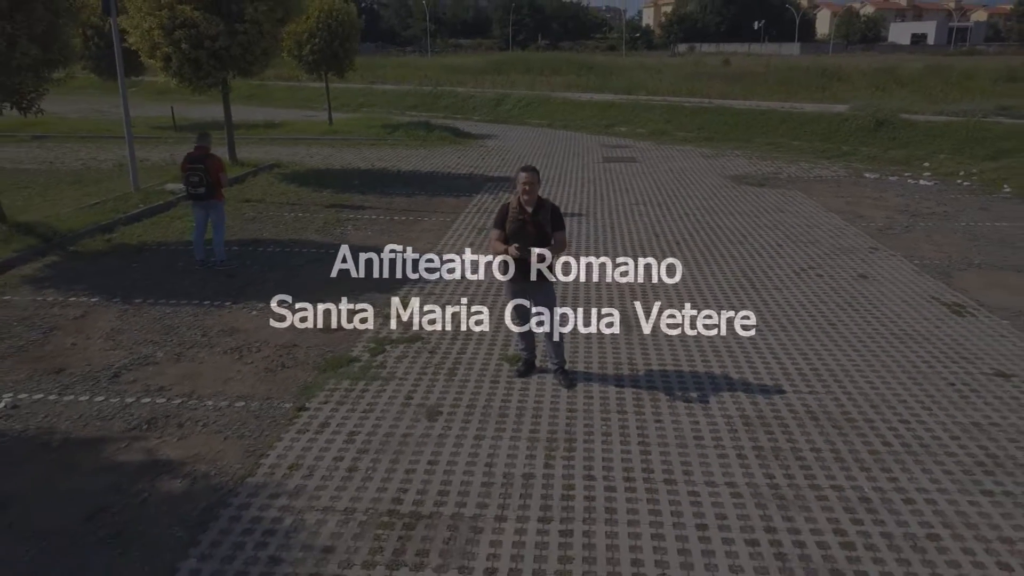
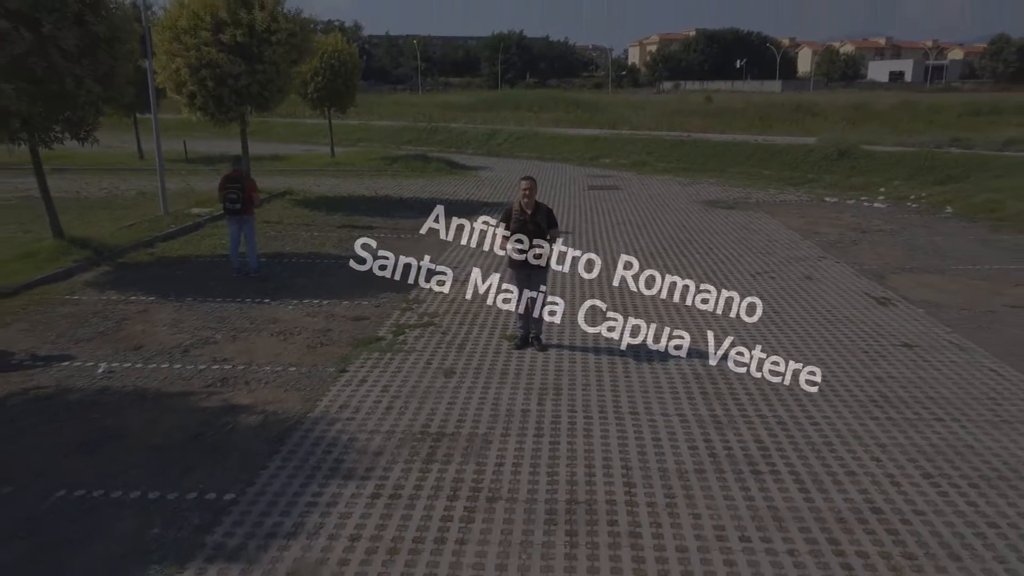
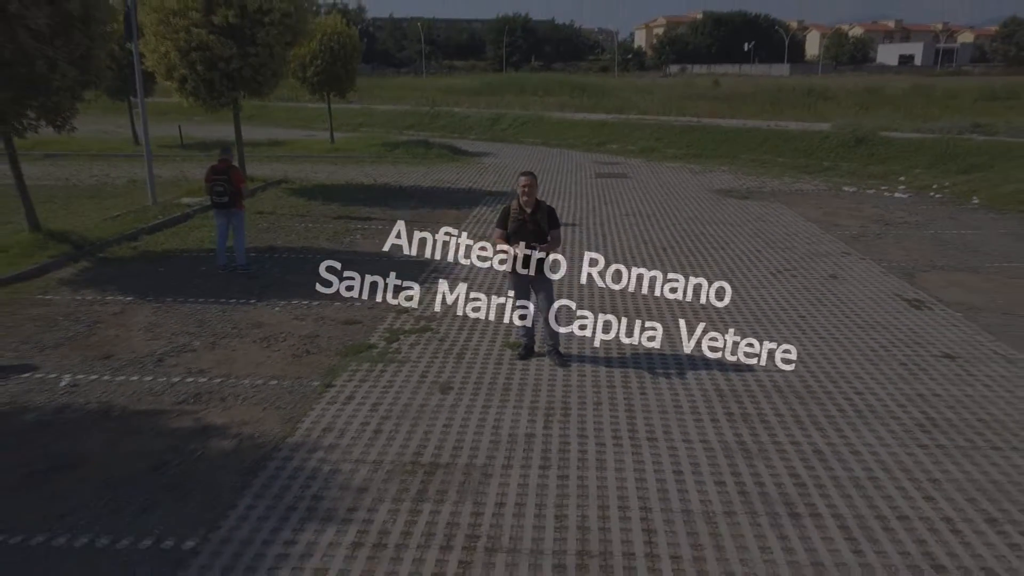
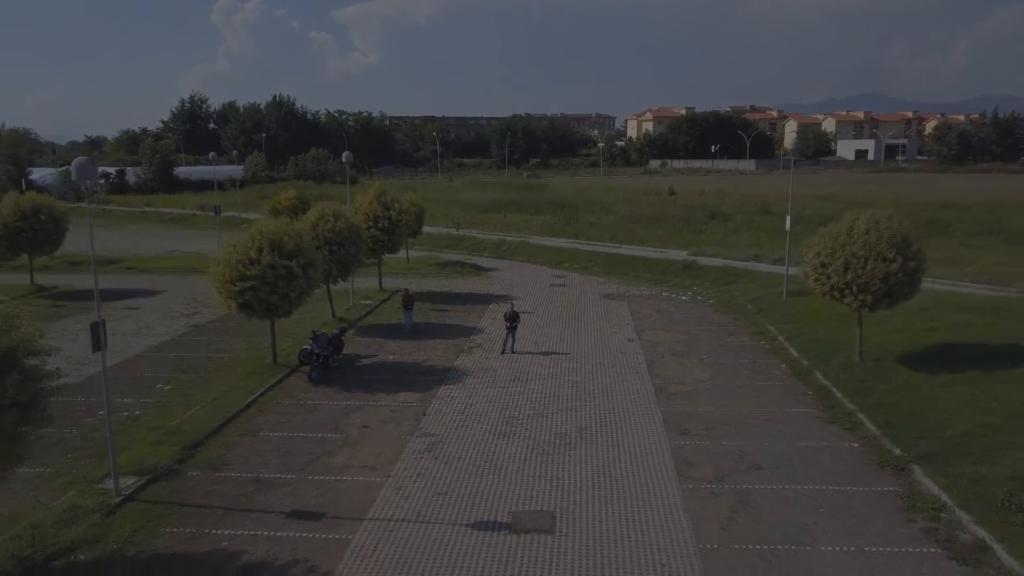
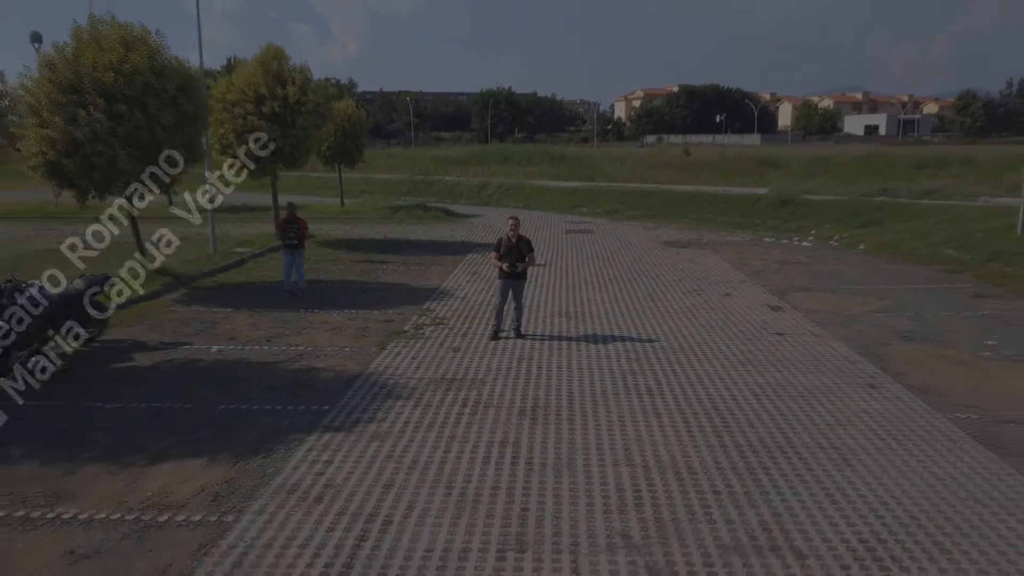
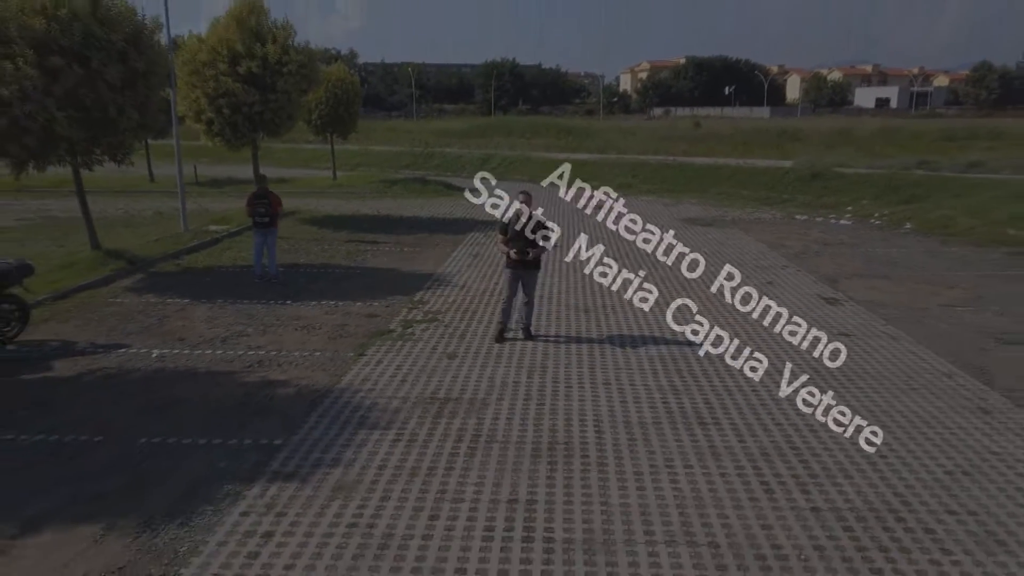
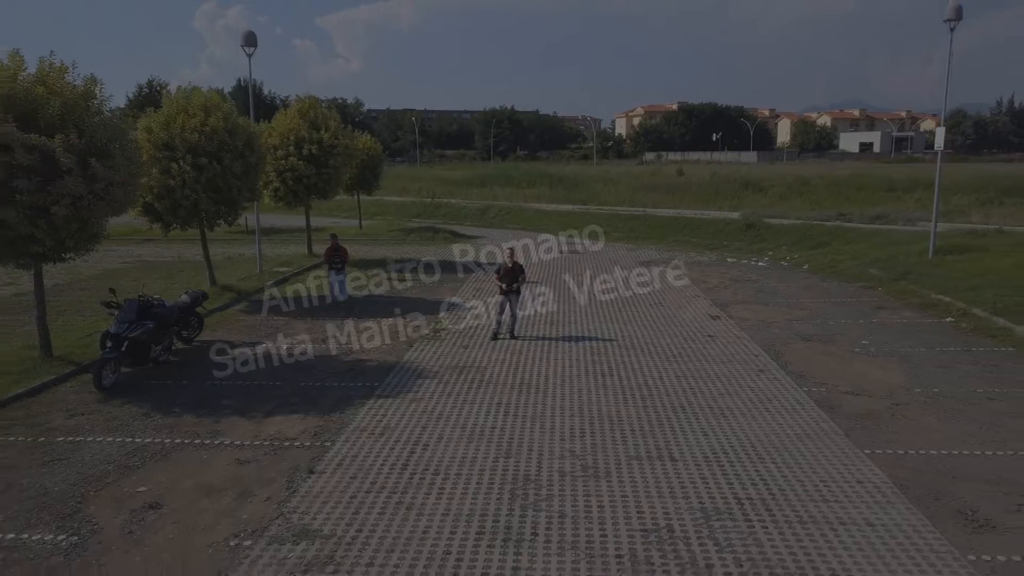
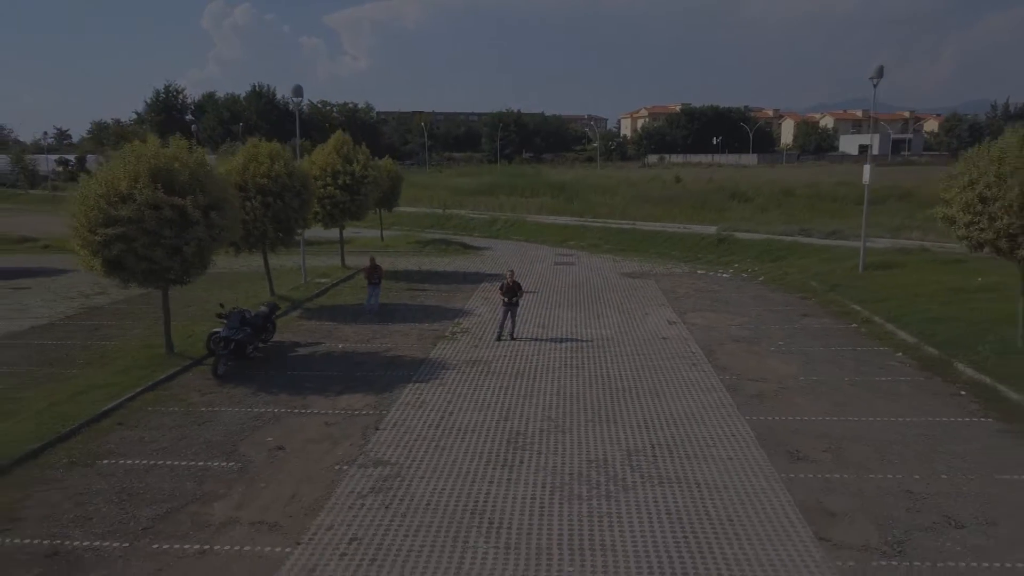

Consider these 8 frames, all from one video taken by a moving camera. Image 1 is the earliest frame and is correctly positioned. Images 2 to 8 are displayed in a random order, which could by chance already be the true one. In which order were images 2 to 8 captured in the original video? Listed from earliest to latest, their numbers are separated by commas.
3, 2, 6, 5, 7, 8, 4
